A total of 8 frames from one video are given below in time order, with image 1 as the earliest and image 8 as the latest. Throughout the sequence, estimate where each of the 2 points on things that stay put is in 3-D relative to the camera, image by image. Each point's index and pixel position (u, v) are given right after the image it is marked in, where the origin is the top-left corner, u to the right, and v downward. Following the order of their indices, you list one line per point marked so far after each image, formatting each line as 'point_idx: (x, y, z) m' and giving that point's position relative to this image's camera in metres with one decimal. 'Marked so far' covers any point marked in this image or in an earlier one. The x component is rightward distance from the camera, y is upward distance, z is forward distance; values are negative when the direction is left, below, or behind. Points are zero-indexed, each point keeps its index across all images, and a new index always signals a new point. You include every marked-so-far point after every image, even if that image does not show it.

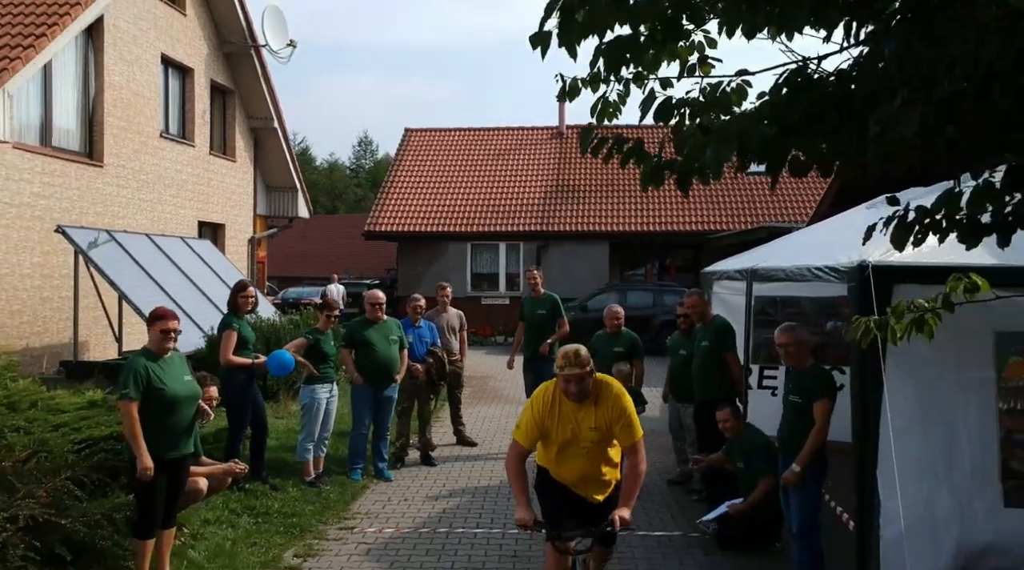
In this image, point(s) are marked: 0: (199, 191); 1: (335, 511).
0: (-5.7, +1.8, +19.3) m
1: (-1.4, -1.7, +8.2) m
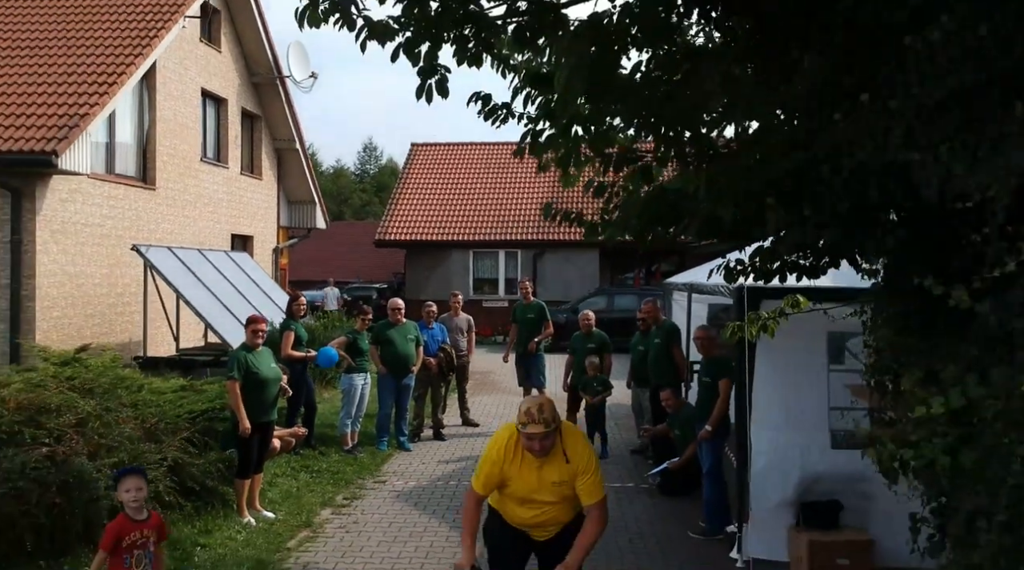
0: (-5.7, +1.6, +21.7) m
1: (-1.4, -1.8, +10.7) m
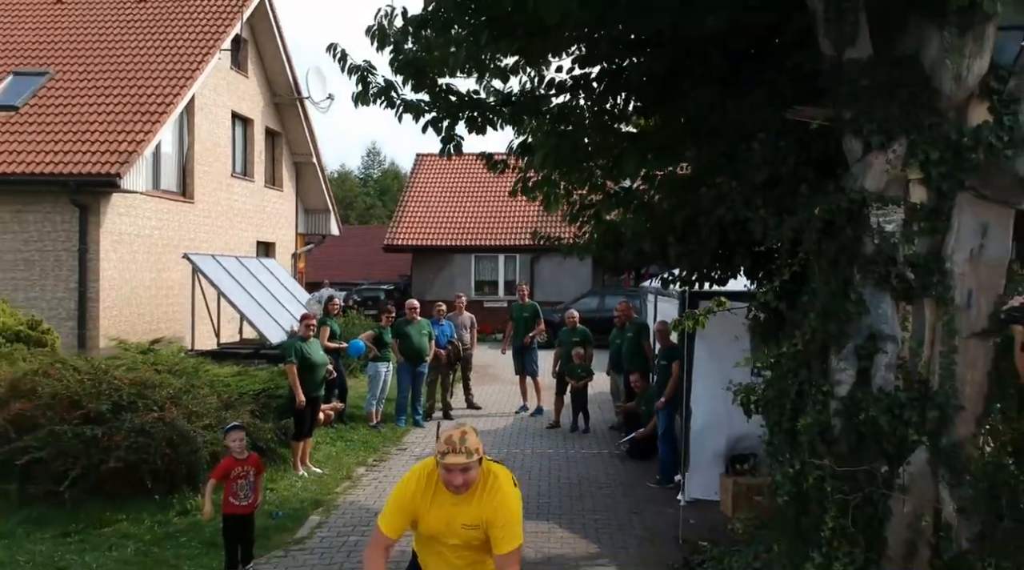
0: (-5.8, +1.6, +24.0) m
1: (-1.4, -1.9, +13.0) m
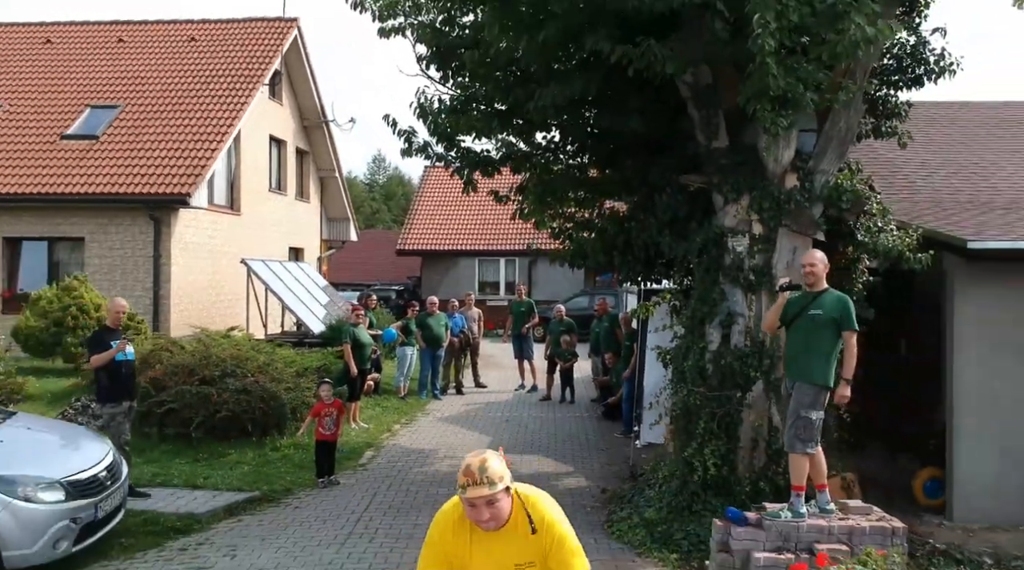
0: (-5.8, +1.6, +27.5) m
1: (-1.4, -1.9, +16.4) m
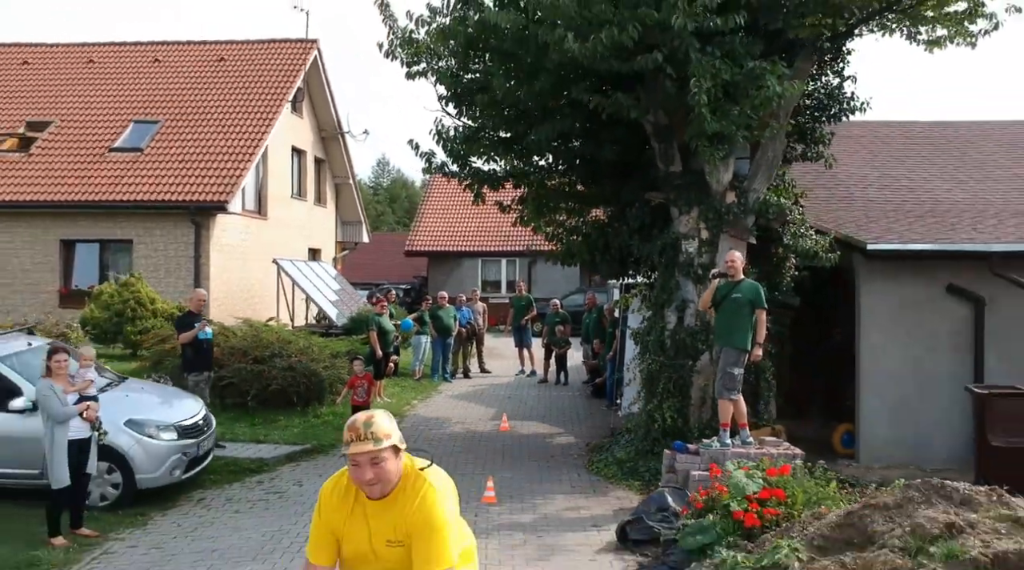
0: (-5.7, +1.6, +30.0) m
1: (-1.4, -1.8, +18.9) m
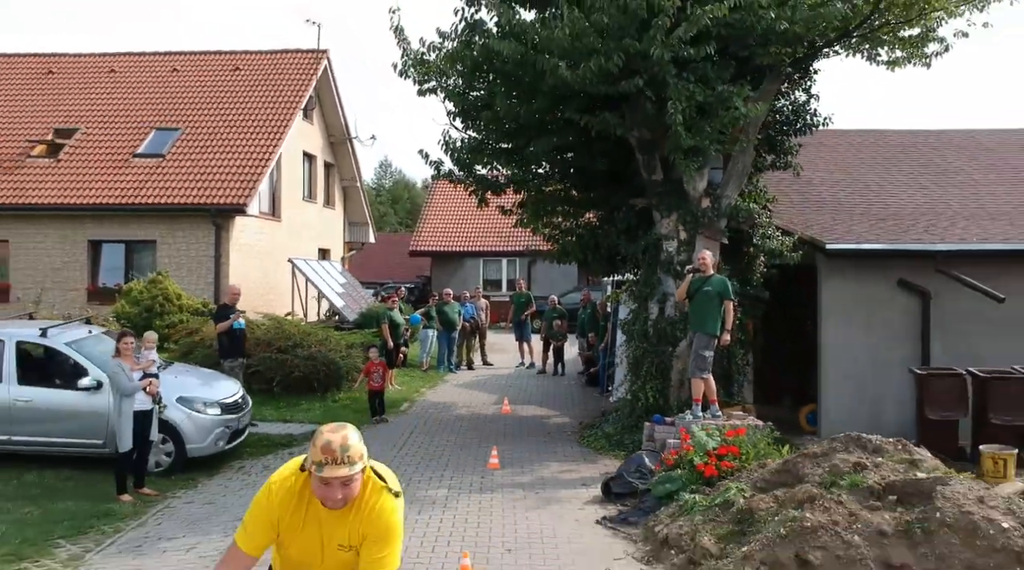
0: (-5.7, +1.7, +31.5) m
1: (-1.4, -1.8, +20.4) m
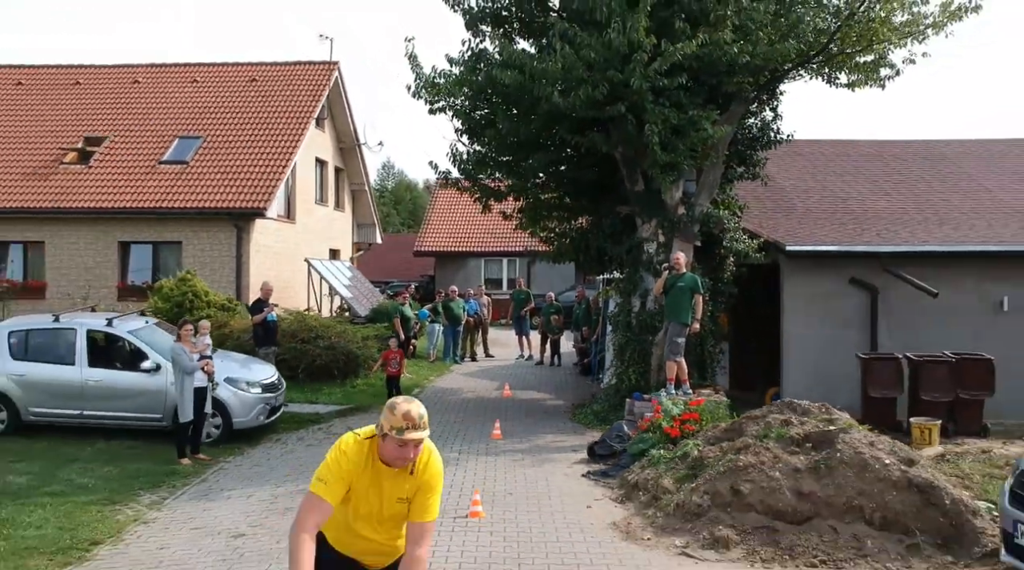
0: (-5.7, +1.7, +33.3) m
1: (-1.4, -1.7, +22.2) m
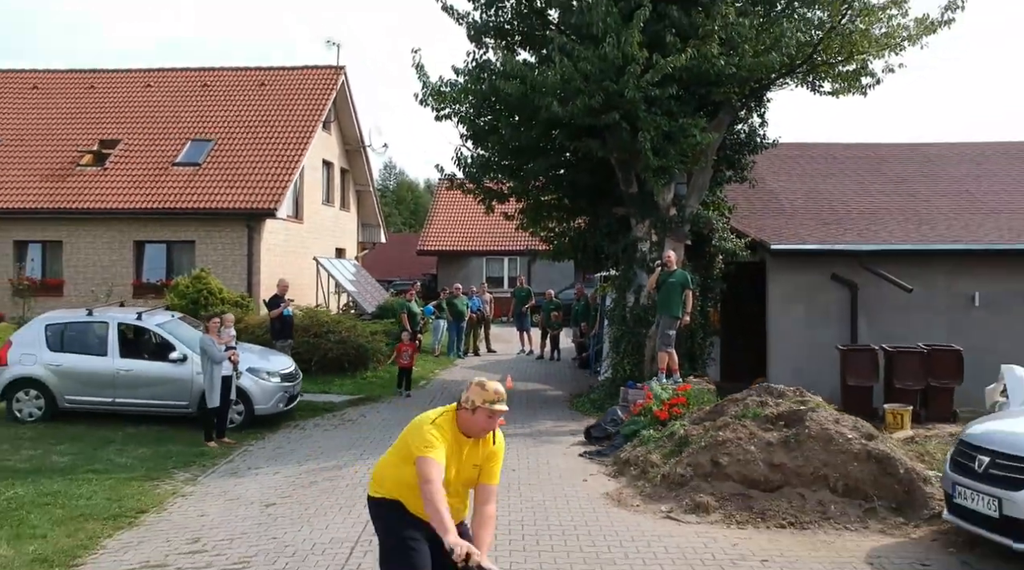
0: (-5.7, +1.8, +34.3) m
1: (-1.4, -1.7, +23.2) m
